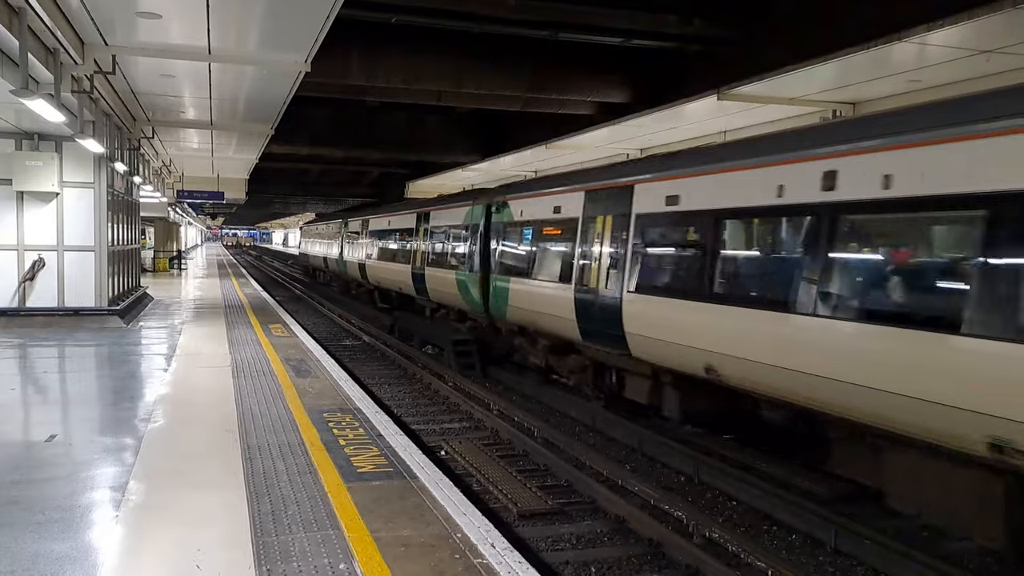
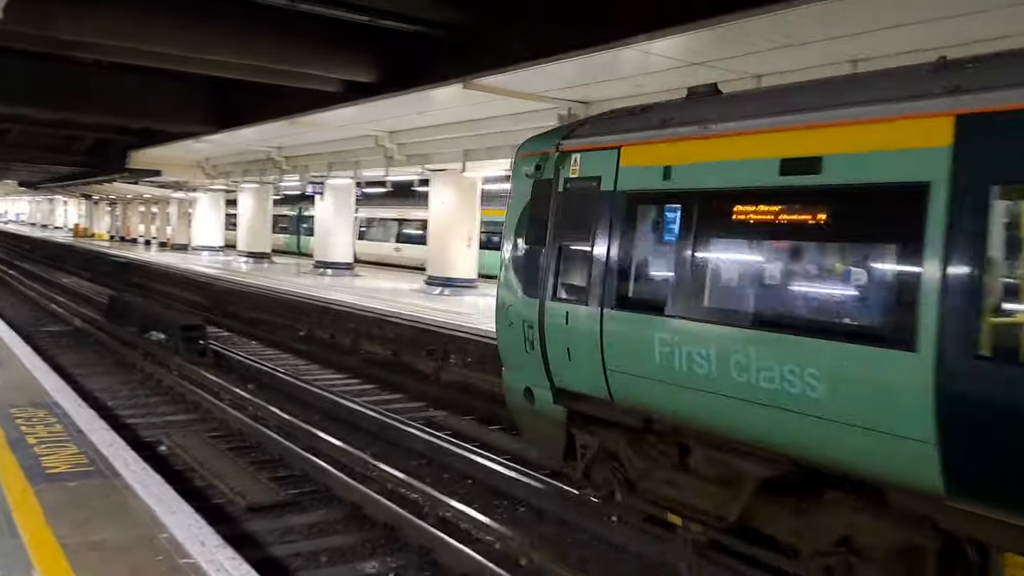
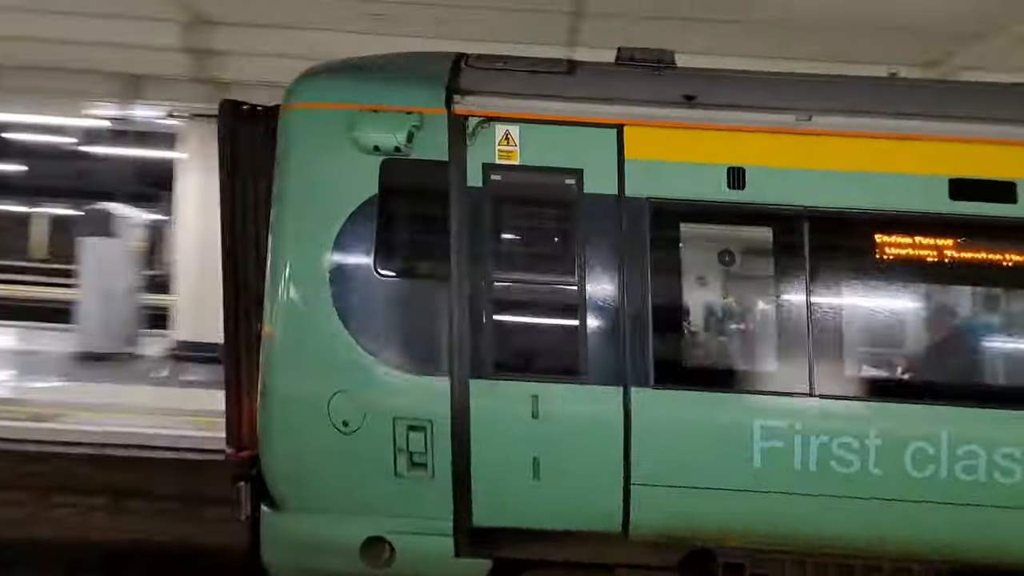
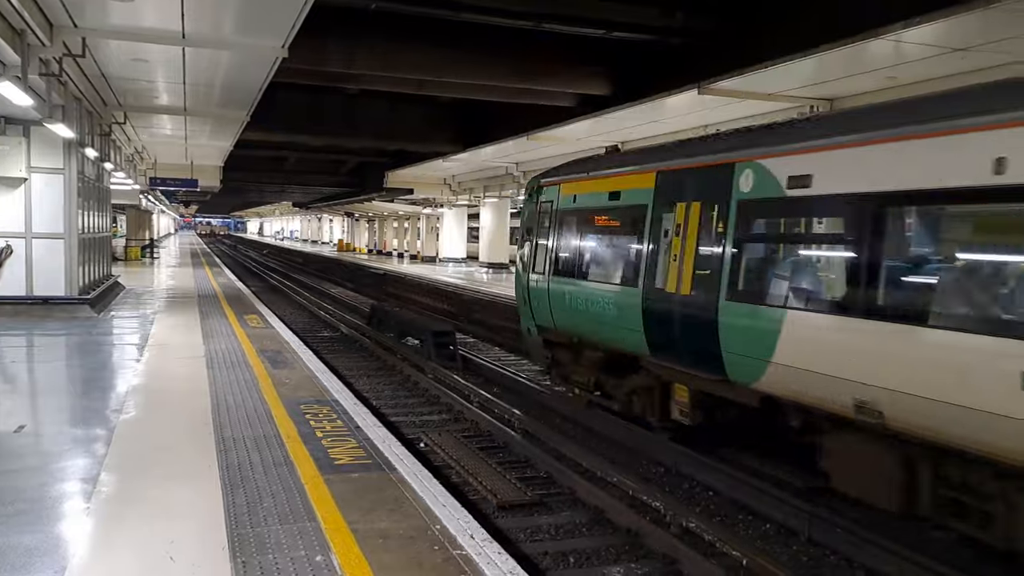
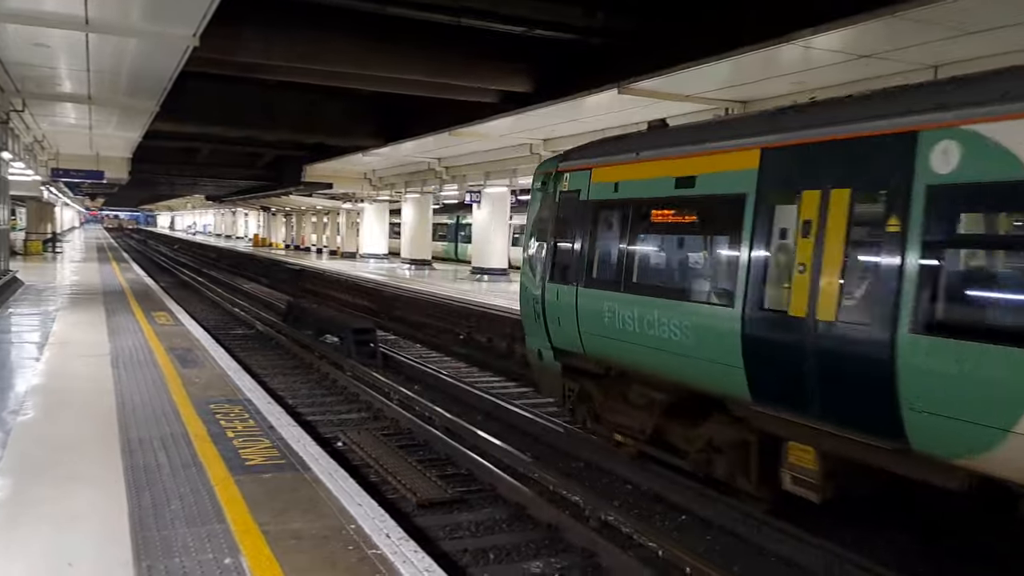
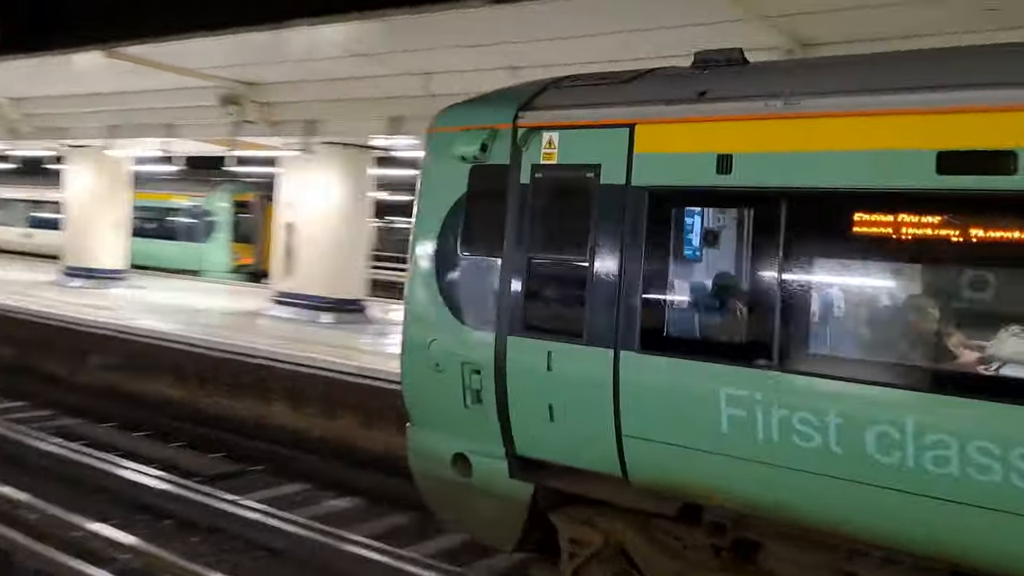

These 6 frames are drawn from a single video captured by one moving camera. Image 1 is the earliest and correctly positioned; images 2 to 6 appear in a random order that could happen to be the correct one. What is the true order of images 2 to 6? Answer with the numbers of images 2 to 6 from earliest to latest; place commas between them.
4, 5, 2, 6, 3
